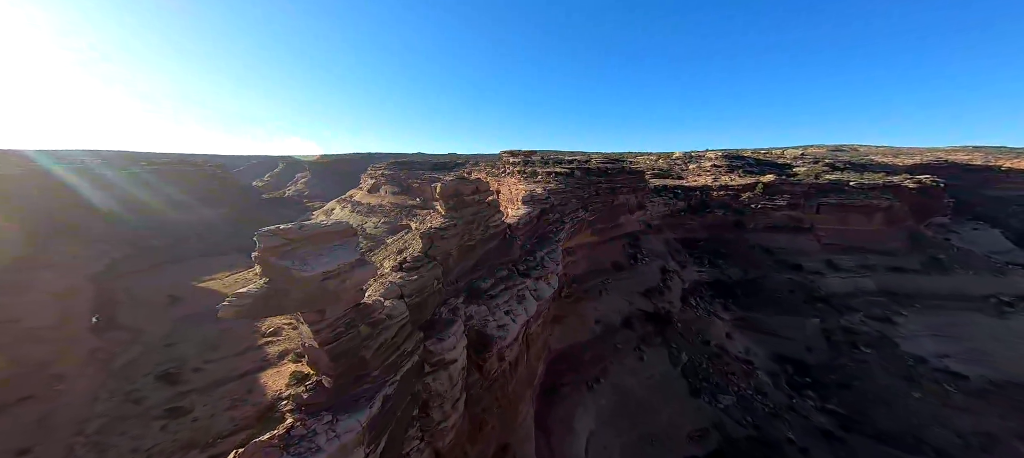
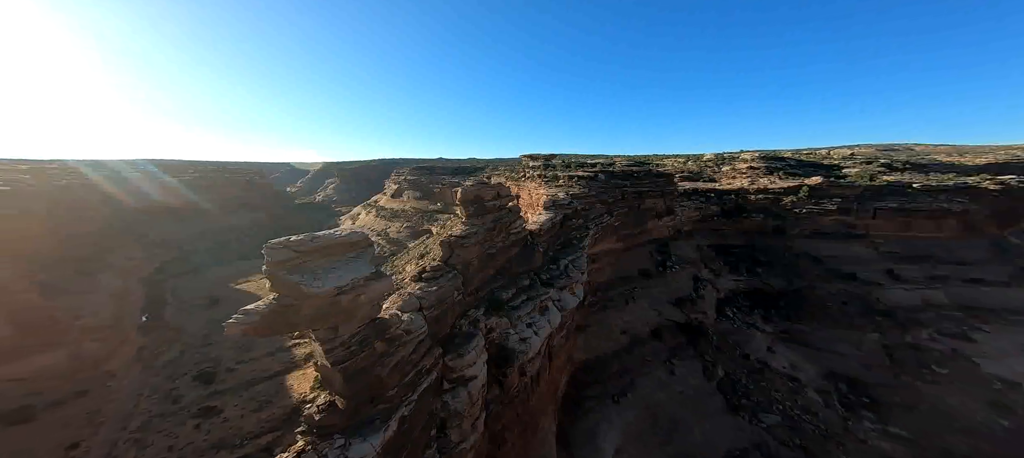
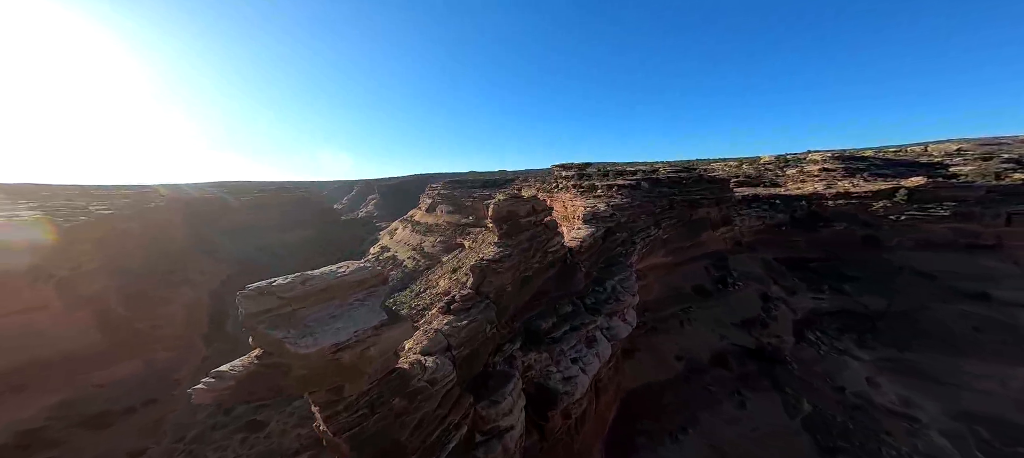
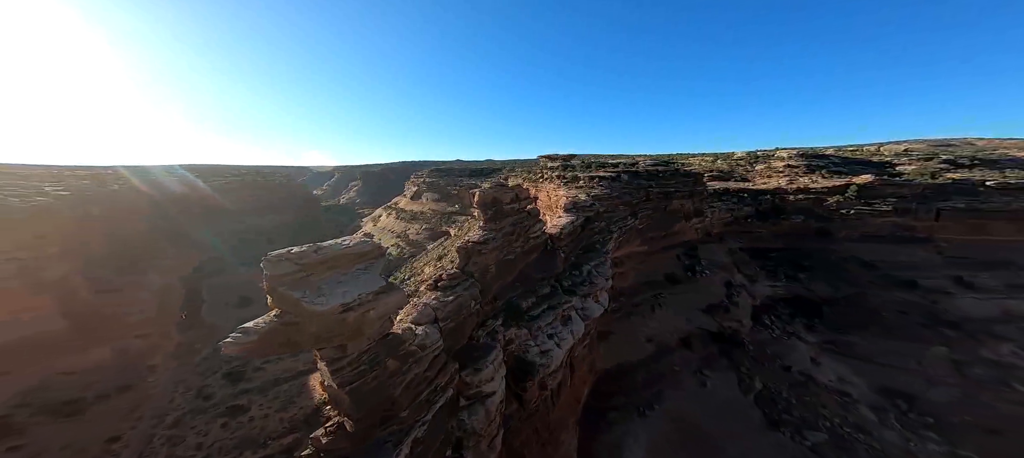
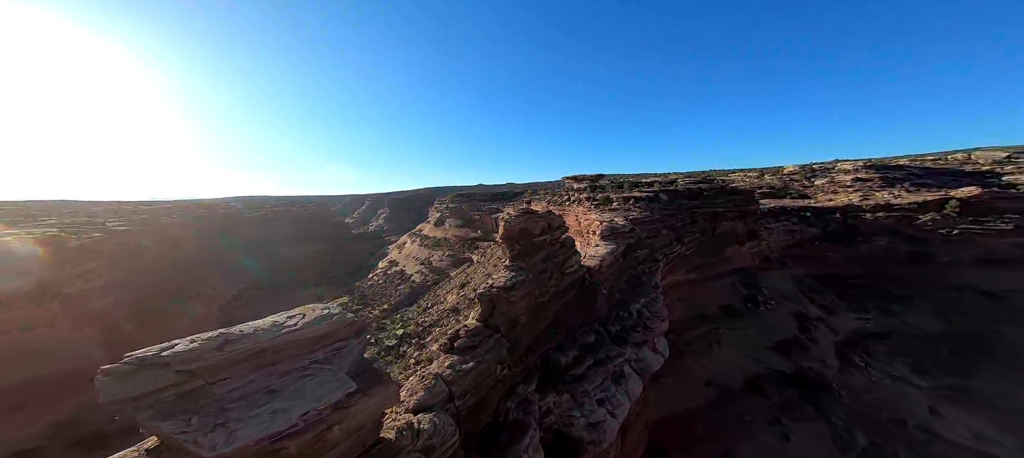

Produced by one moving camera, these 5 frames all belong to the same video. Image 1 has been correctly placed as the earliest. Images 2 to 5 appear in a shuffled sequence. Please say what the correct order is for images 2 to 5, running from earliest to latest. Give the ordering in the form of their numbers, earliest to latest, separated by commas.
2, 4, 3, 5
